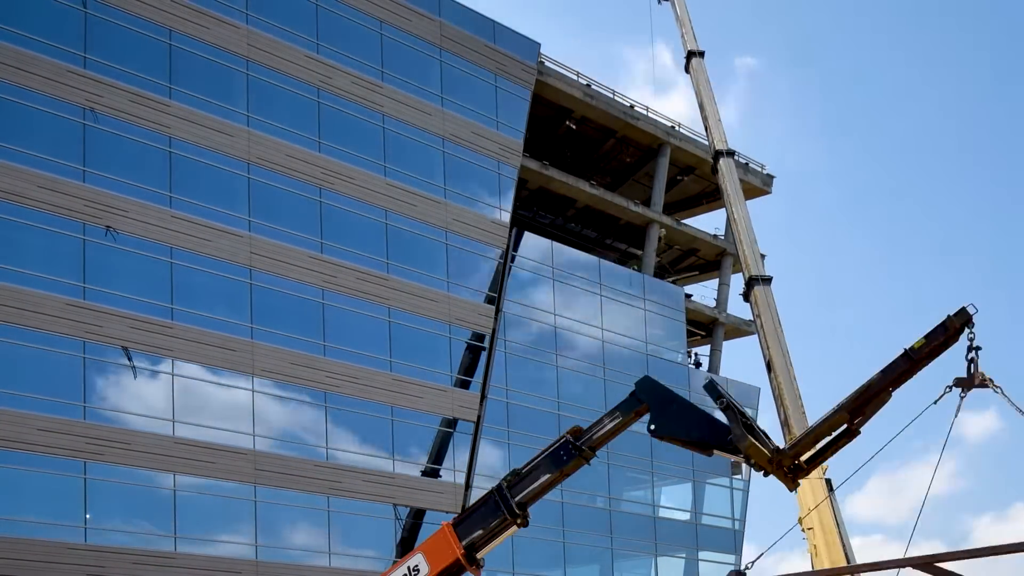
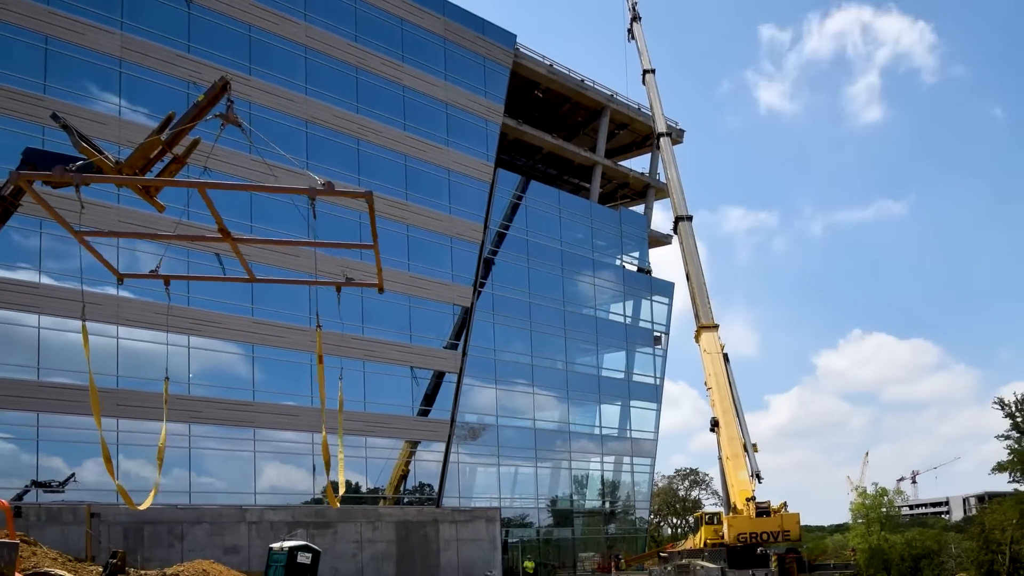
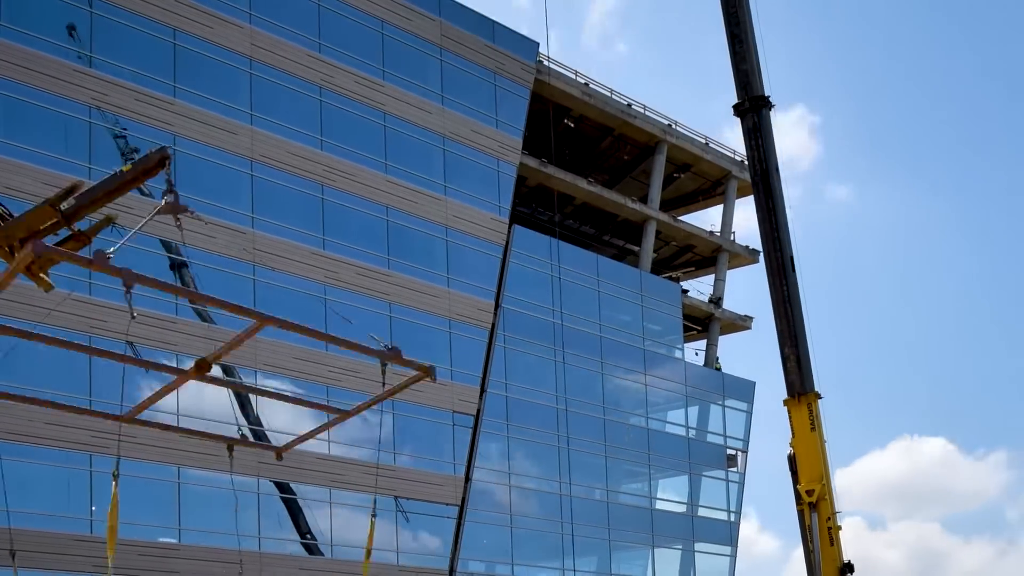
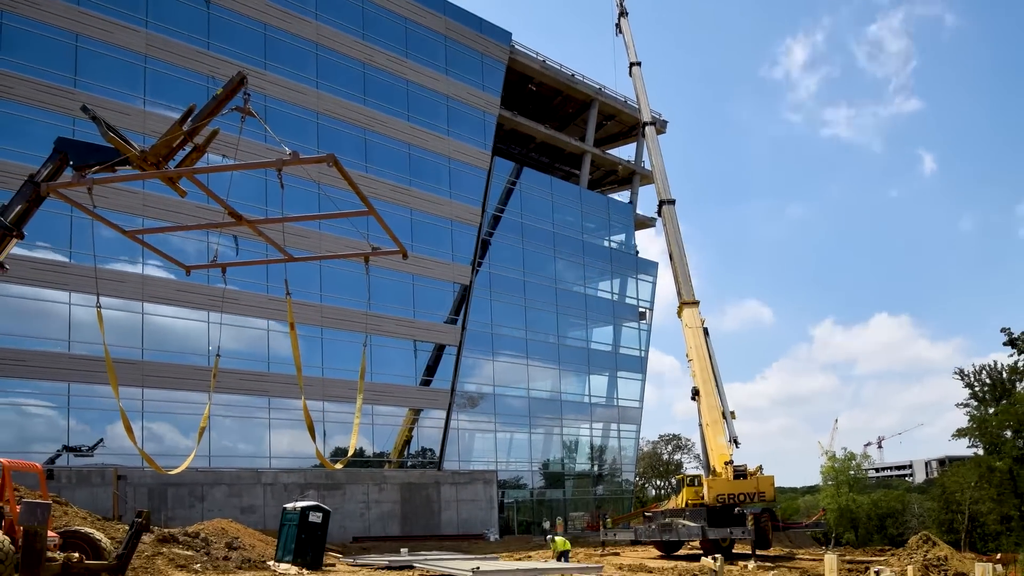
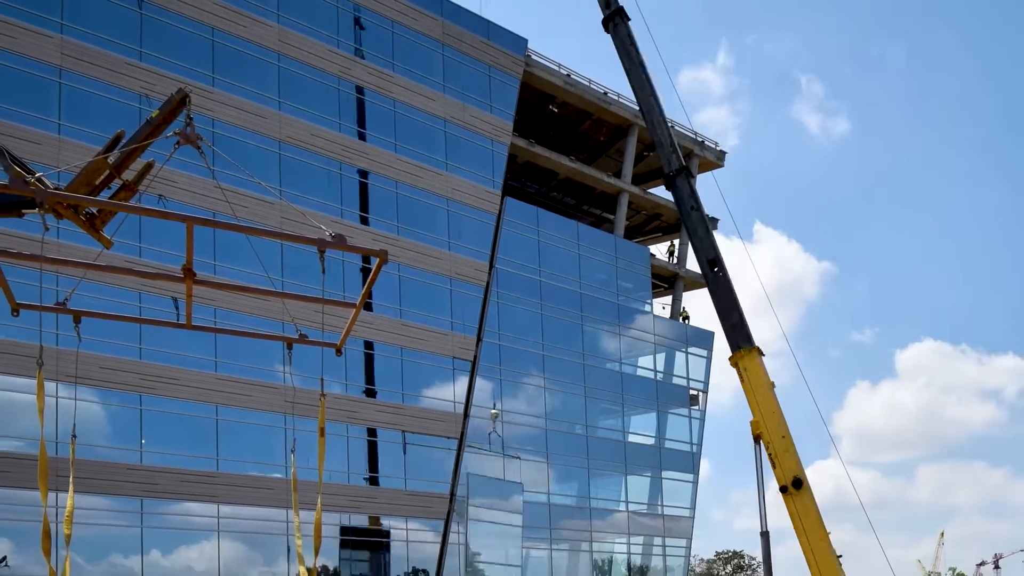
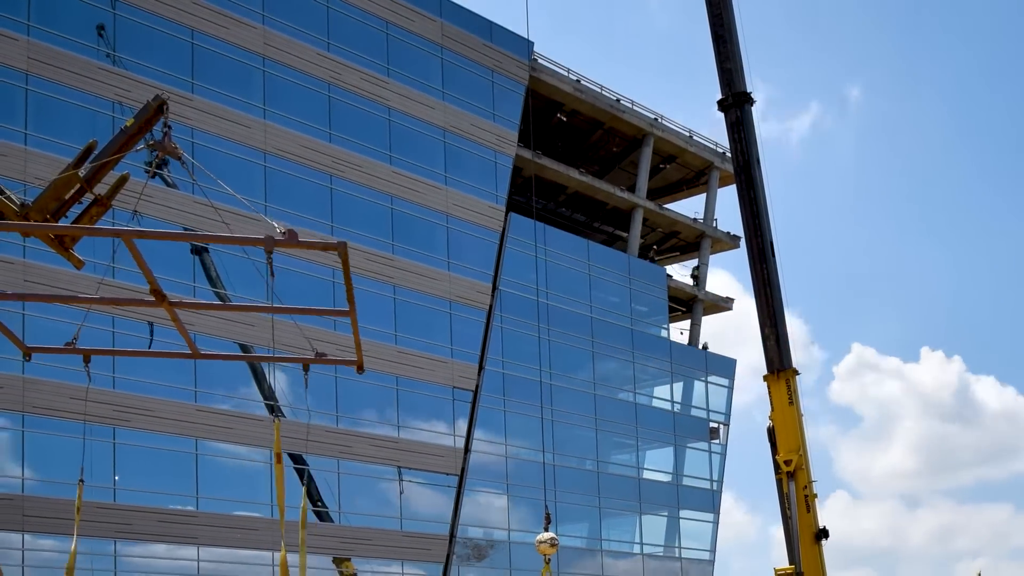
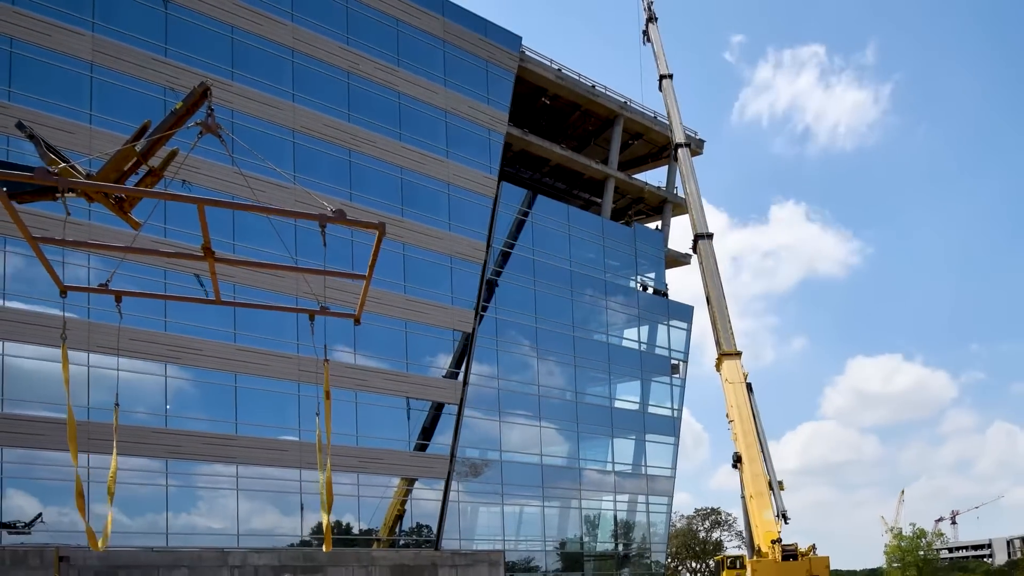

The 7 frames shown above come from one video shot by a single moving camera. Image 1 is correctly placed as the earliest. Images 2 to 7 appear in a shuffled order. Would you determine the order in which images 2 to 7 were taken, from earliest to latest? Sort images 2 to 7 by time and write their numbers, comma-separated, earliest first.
3, 6, 5, 7, 2, 4
